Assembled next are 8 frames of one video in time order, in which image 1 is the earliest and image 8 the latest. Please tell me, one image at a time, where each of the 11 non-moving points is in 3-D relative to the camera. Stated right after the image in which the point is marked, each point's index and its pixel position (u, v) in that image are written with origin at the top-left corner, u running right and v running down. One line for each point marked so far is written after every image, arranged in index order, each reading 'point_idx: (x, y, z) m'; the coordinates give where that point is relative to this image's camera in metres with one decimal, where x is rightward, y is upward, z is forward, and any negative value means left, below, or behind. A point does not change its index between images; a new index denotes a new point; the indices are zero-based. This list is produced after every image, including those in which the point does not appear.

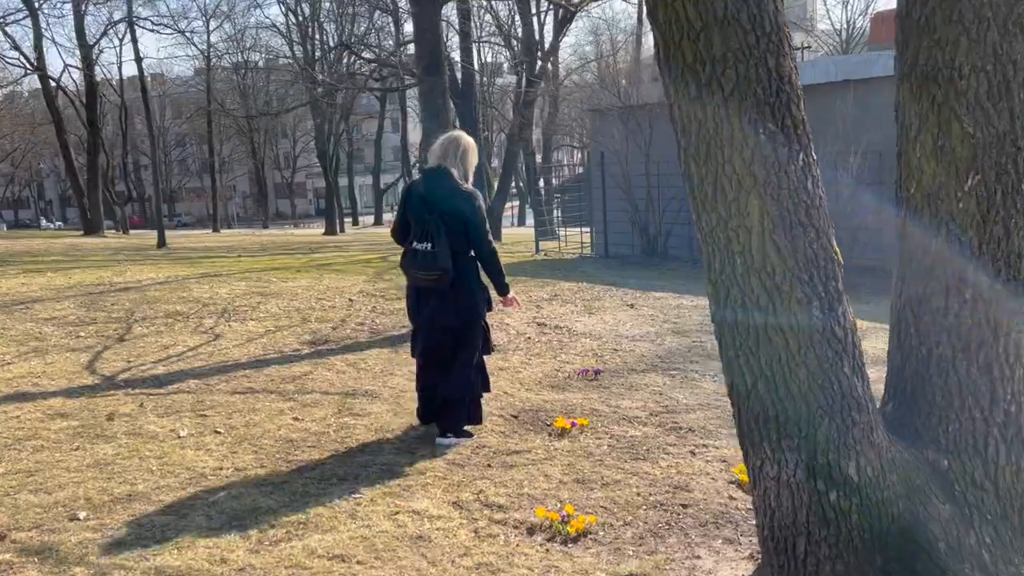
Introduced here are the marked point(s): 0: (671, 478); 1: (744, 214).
0: (+0.8, -1.0, +4.4) m
1: (+0.7, +0.2, +2.7) m
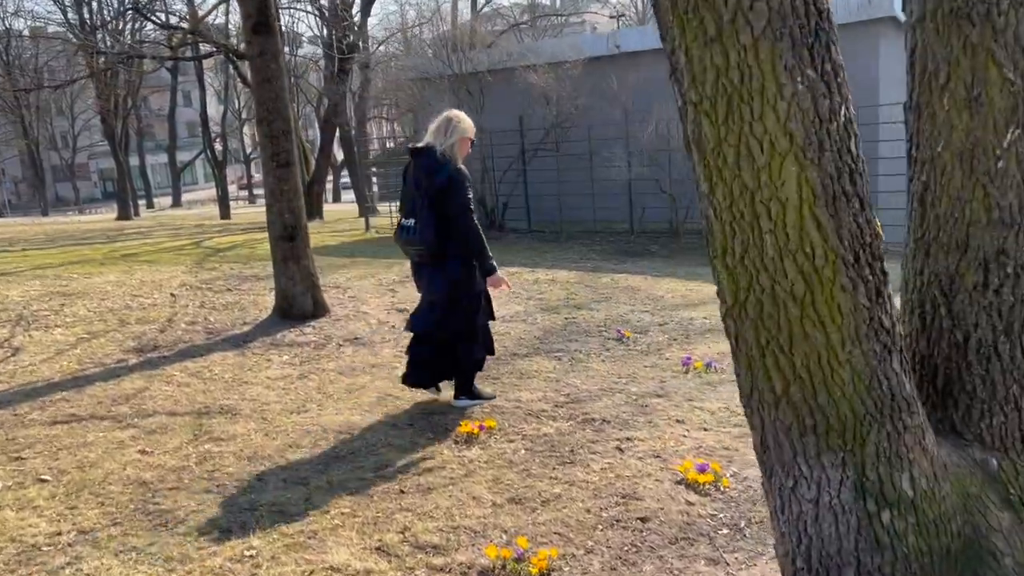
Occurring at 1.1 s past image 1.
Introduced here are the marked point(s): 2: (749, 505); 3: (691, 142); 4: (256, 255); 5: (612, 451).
0: (+0.5, -0.9, +3.9) m
1: (+0.7, +0.3, +2.2) m
2: (+1.0, -0.9, +3.7) m
3: (+0.5, +0.4, +2.3) m
4: (-4.0, +0.5, +13.7) m
5: (+0.5, -0.8, +4.4) m
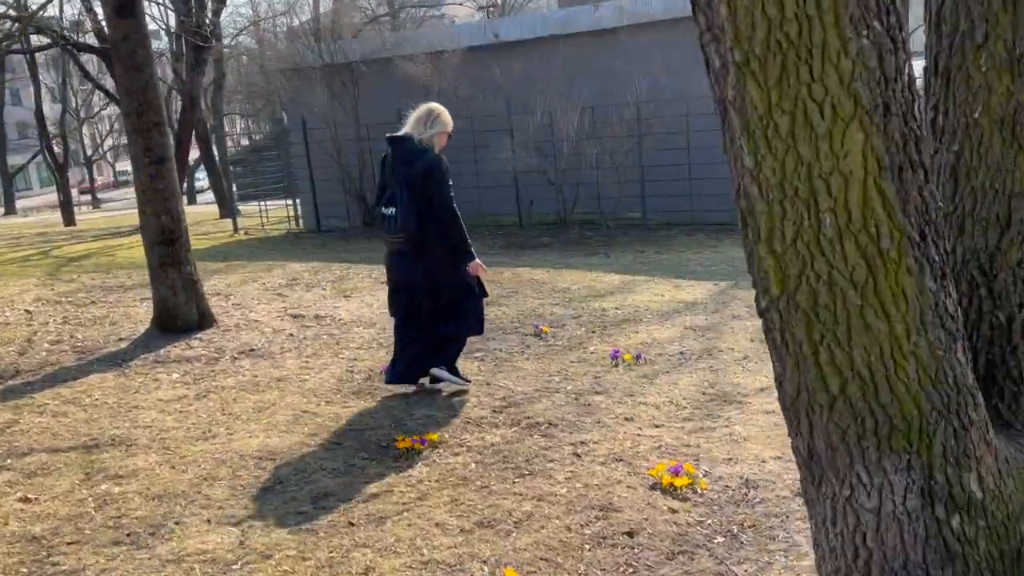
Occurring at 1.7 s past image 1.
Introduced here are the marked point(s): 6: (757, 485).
0: (+0.3, -0.8, +3.5) m
1: (+0.7, +0.3, +1.9) m
2: (+0.9, -0.9, +3.4) m
3: (+0.5, +0.4, +2.0) m
4: (-5.7, +0.4, +12.5) m
5: (+0.3, -0.8, +4.1) m
6: (+1.0, -0.8, +3.6) m
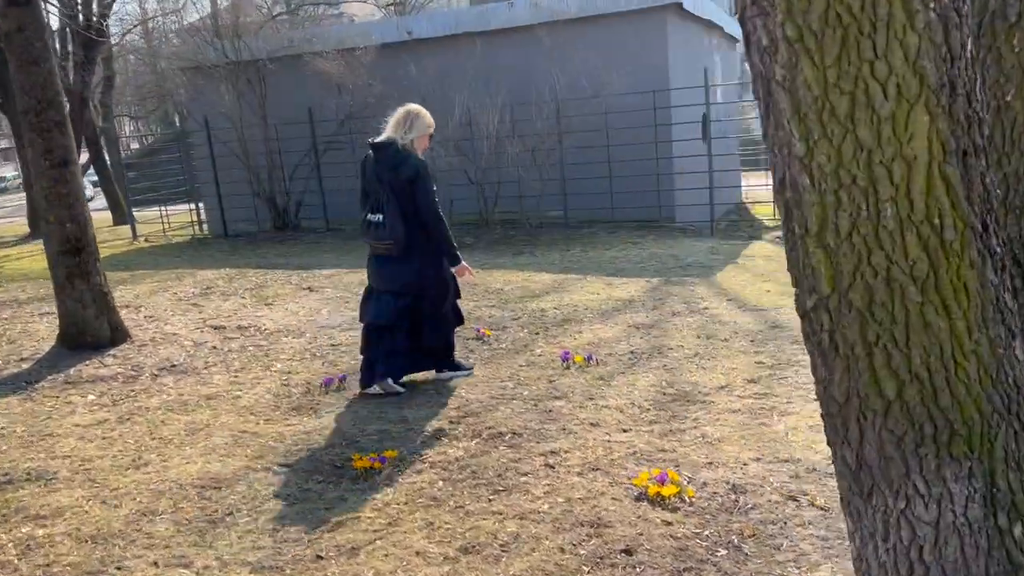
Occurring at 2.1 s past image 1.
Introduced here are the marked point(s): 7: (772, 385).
0: (+0.2, -0.9, +3.3) m
1: (+0.8, +0.3, +1.7) m
2: (+0.8, -0.8, +3.3) m
3: (+0.6, +0.4, +1.8) m
4: (-6.7, +0.2, +11.6) m
5: (+0.1, -0.8, +3.8) m
6: (+0.9, -0.8, +3.5) m
7: (+1.5, -0.6, +5.0) m
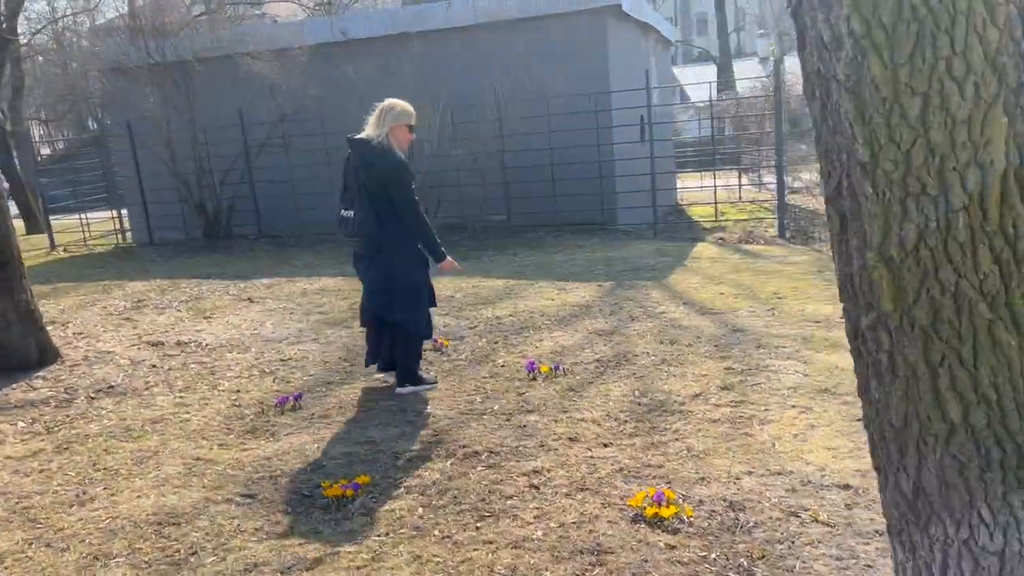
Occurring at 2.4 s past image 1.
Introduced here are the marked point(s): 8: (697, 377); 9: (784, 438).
0: (+0.2, -0.9, +3.1) m
1: (+0.9, +0.3, +1.6) m
2: (+0.8, -0.9, +3.1) m
3: (+0.6, +0.4, +1.7) m
4: (-7.4, 0.0, +10.8) m
5: (+0.1, -0.8, +3.6) m
6: (+0.9, -0.8, +3.3) m
7: (+1.3, -0.6, +4.9) m
8: (+1.1, -0.5, +5.3) m
9: (+1.3, -0.7, +4.1) m
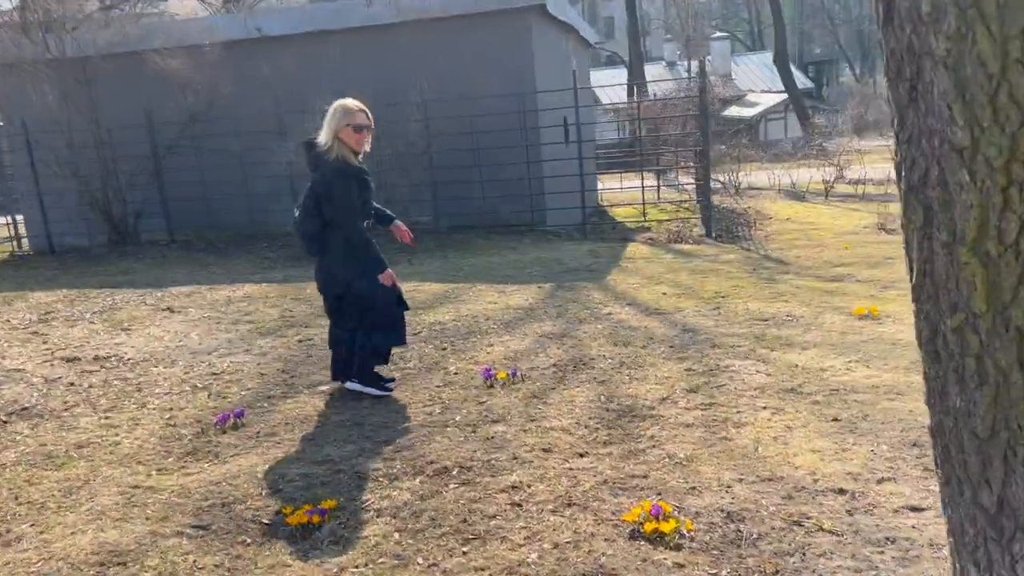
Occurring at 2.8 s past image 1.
0: (+0.2, -0.9, +2.9) m
1: (+1.0, +0.3, +1.5) m
2: (+0.8, -0.9, +3.0) m
3: (+0.7, +0.4, +1.5) m
4: (-8.2, -0.2, +9.8) m
5: (0.0, -0.9, +3.4) m
6: (+0.8, -0.8, +3.2) m
7: (+1.1, -0.6, +4.8) m
8: (+0.9, -0.5, +5.1) m
9: (+1.2, -0.7, +4.0) m
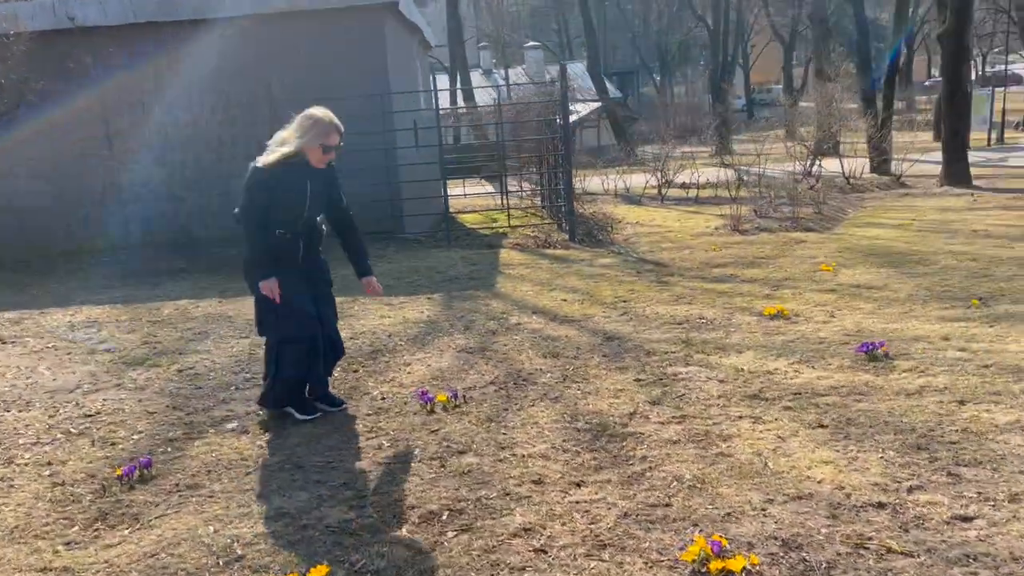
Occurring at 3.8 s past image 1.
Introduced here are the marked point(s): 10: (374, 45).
0: (+0.4, -1.0, +2.5) m
1: (+1.4, +0.3, +1.3) m
2: (+0.9, -0.9, +2.7) m
3: (+1.2, +0.4, +1.3) m
4: (-9.3, -0.6, +7.5) m
5: (+0.1, -0.9, +3.0) m
6: (+1.0, -0.9, +2.9) m
7: (+0.9, -0.6, +4.6) m
8: (+0.6, -0.6, +4.8) m
9: (+1.1, -0.7, +3.8) m
10: (-1.9, +3.3, +11.9) m
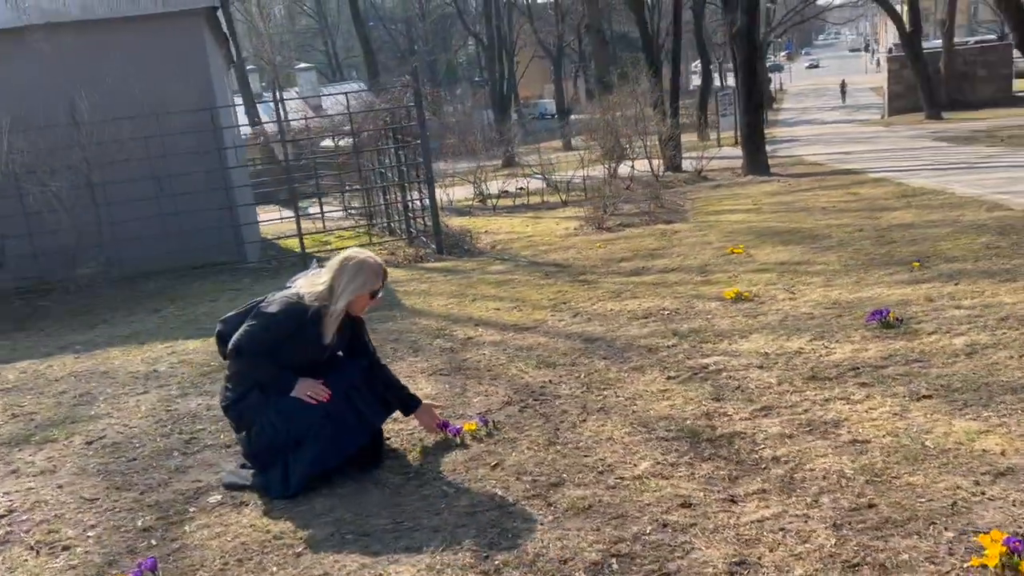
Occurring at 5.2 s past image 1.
0: (+1.2, -0.8, +2.0) m
1: (+2.3, +0.5, +1.1) m
2: (+1.6, -0.7, +2.3) m
3: (+2.1, +0.6, +1.0) m
4: (-9.4, -1.6, +4.5) m
5: (+0.8, -0.8, +2.4) m
6: (+1.6, -0.7, +2.5) m
7: (+1.1, -0.5, +4.1) m
8: (+0.7, -0.5, +4.3) m
9: (+1.5, -0.6, +3.4) m
10: (-3.7, +2.8, +10.6) m
